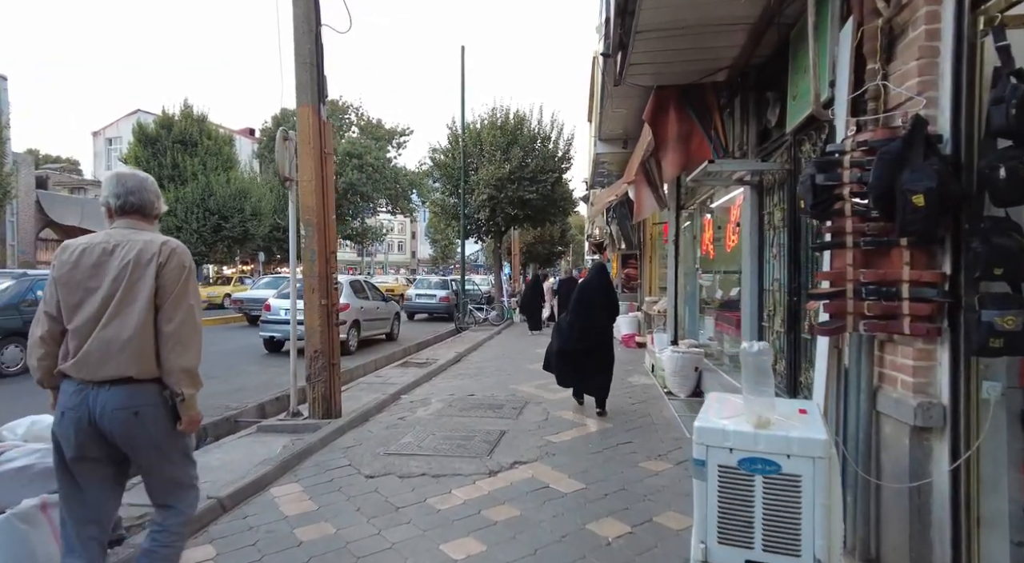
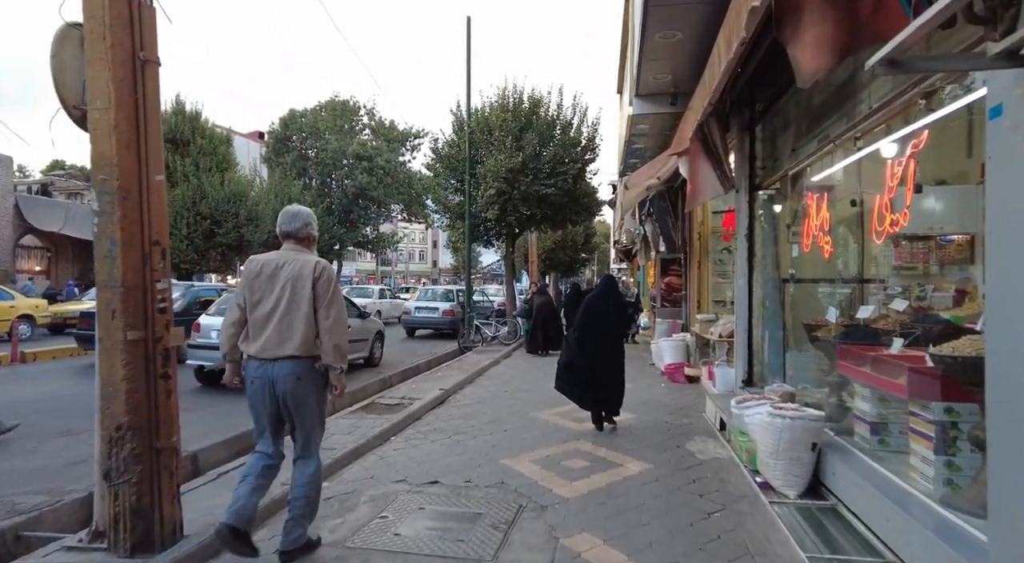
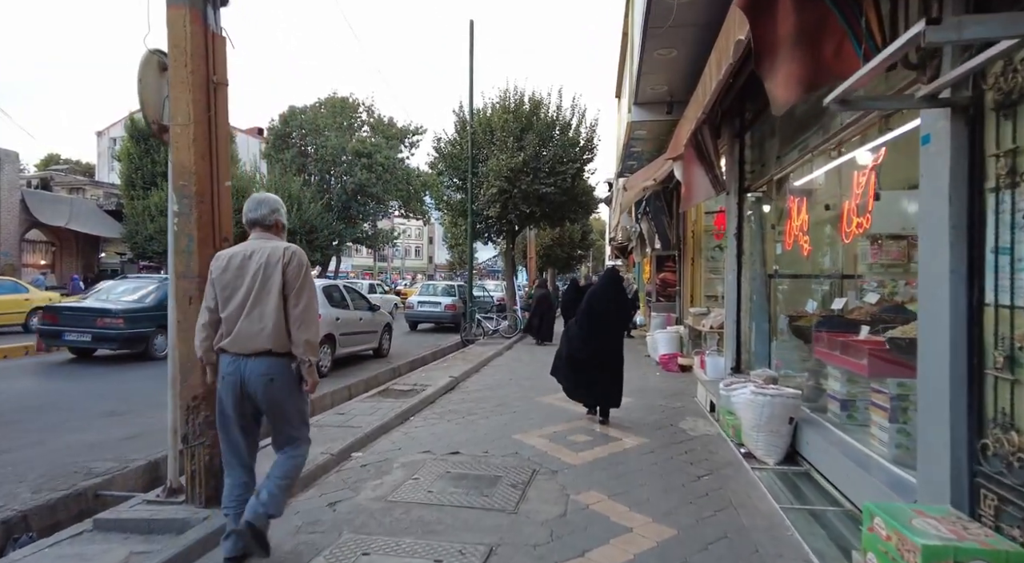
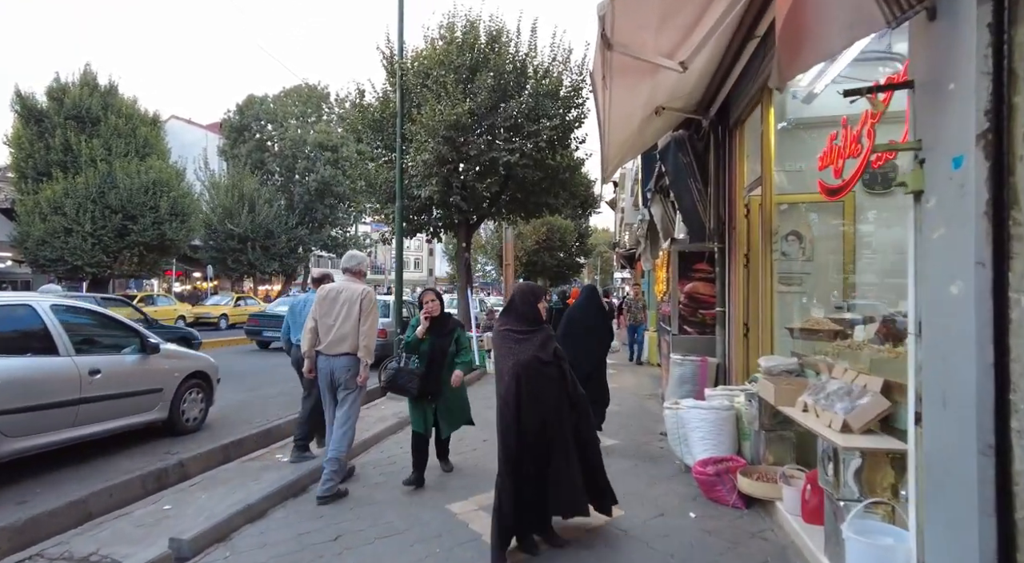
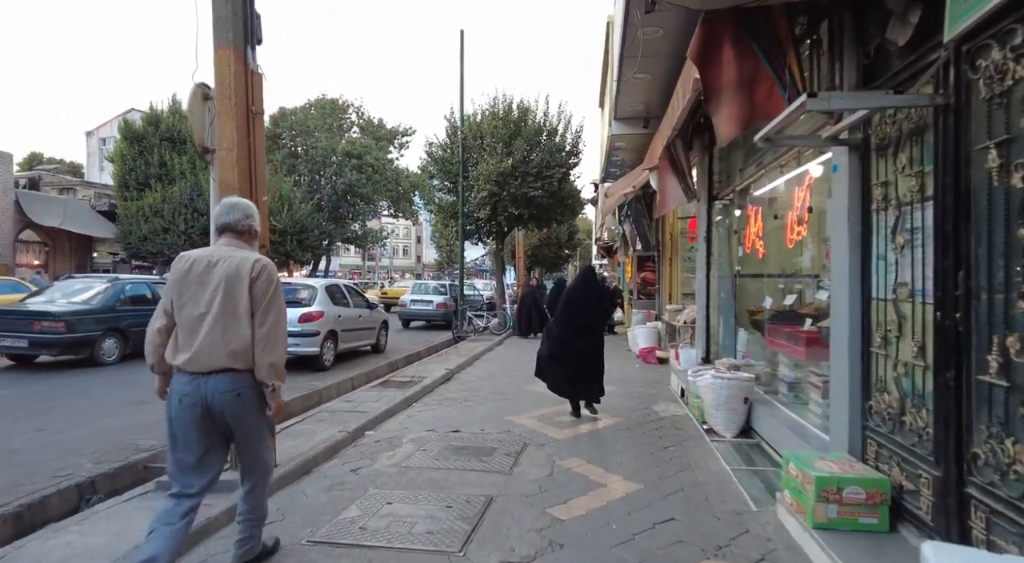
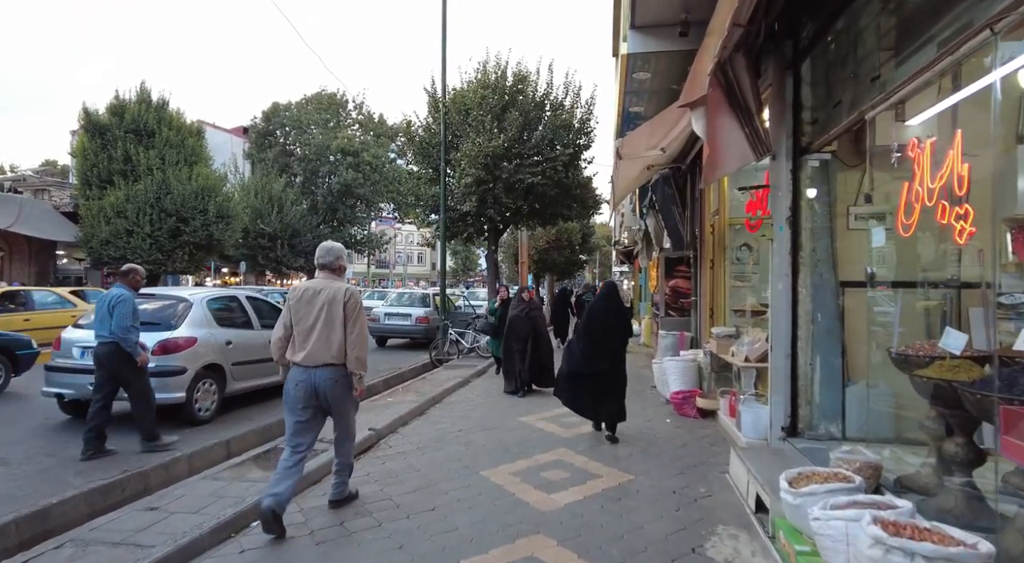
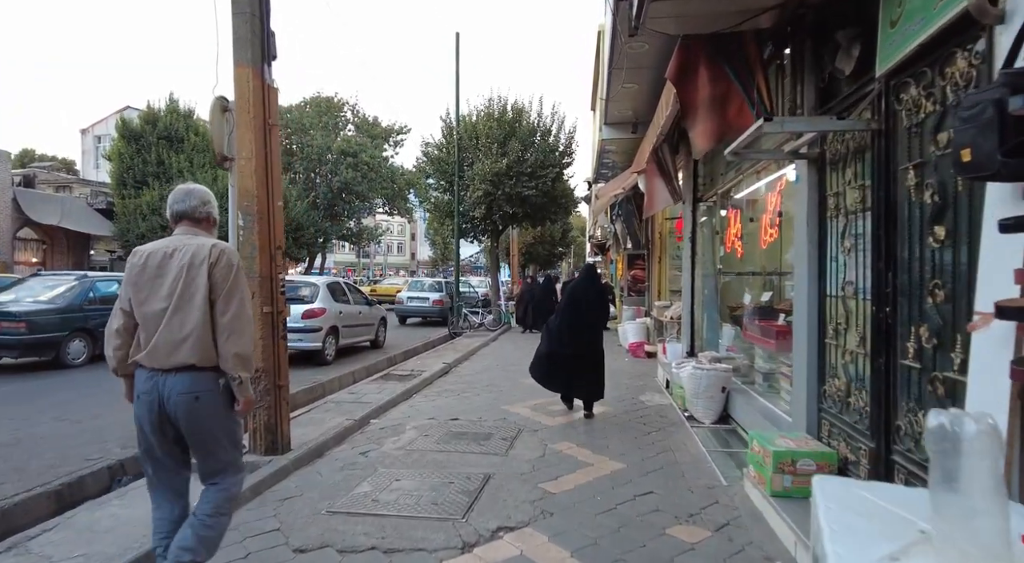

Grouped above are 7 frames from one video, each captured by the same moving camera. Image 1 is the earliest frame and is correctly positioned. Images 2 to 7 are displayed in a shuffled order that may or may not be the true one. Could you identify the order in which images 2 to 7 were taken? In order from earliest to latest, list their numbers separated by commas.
7, 5, 3, 2, 6, 4
